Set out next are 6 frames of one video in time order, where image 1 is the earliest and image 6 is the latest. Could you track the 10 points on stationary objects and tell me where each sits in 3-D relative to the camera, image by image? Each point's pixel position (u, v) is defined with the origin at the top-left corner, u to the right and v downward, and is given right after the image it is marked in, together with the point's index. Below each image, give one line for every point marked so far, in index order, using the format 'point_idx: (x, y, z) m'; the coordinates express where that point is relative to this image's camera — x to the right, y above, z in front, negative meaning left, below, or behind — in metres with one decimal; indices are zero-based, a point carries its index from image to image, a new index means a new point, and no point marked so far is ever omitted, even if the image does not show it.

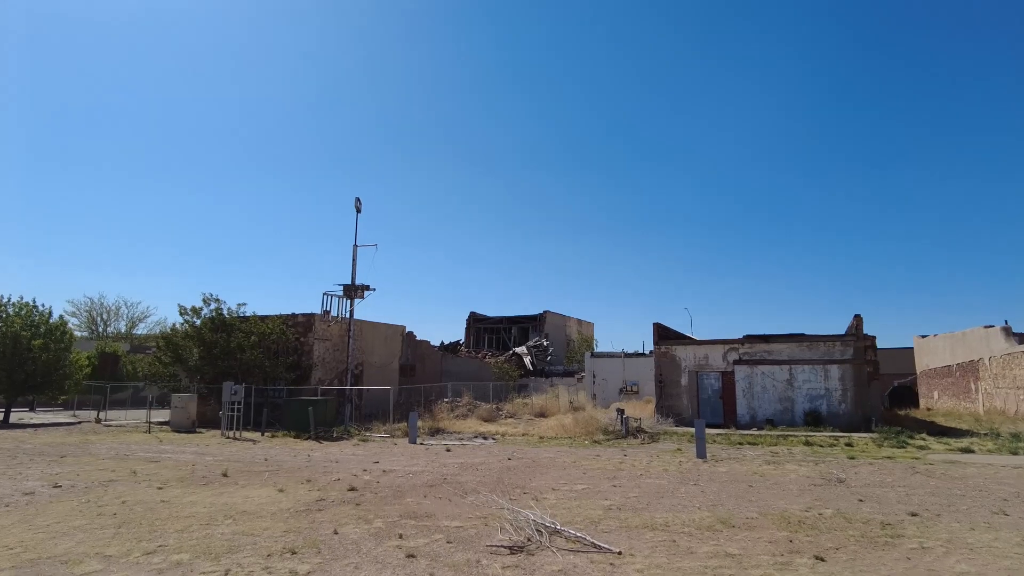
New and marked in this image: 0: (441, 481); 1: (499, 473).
0: (-2.0, -5.5, +17.1) m
1: (-0.4, -5.8, +18.6) m
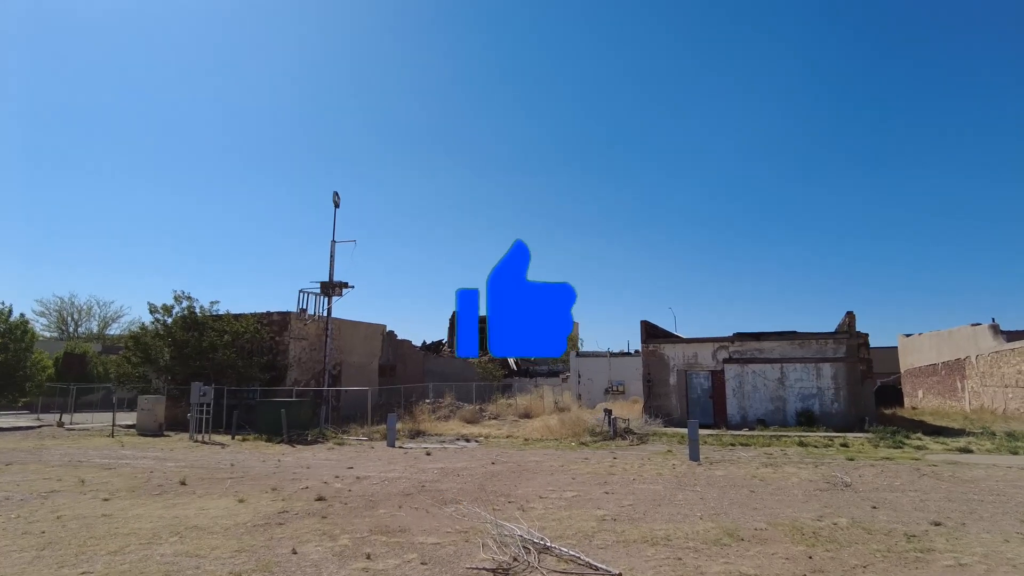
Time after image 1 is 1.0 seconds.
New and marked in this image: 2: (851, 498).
0: (-2.4, -5.3, +15.7) m
1: (-0.9, -5.5, +17.3) m
2: (+8.1, -5.0, +14.3) m
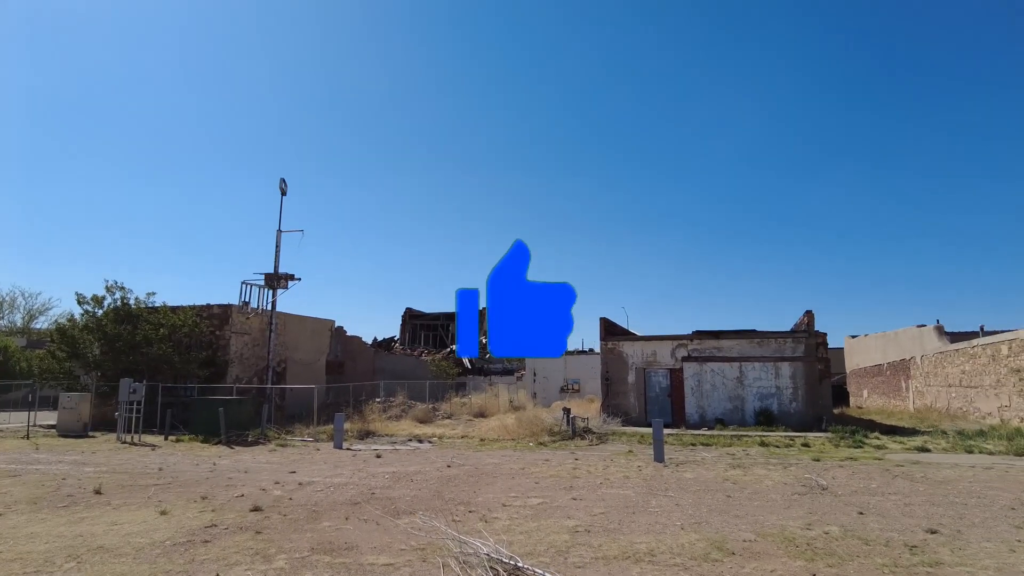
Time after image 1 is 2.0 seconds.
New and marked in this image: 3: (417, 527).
0: (-3.4, -5.0, +14.2) m
1: (-1.9, -5.2, +15.8) m
2: (+7.3, -4.9, +13.6) m
3: (-1.8, -4.5, +11.2) m
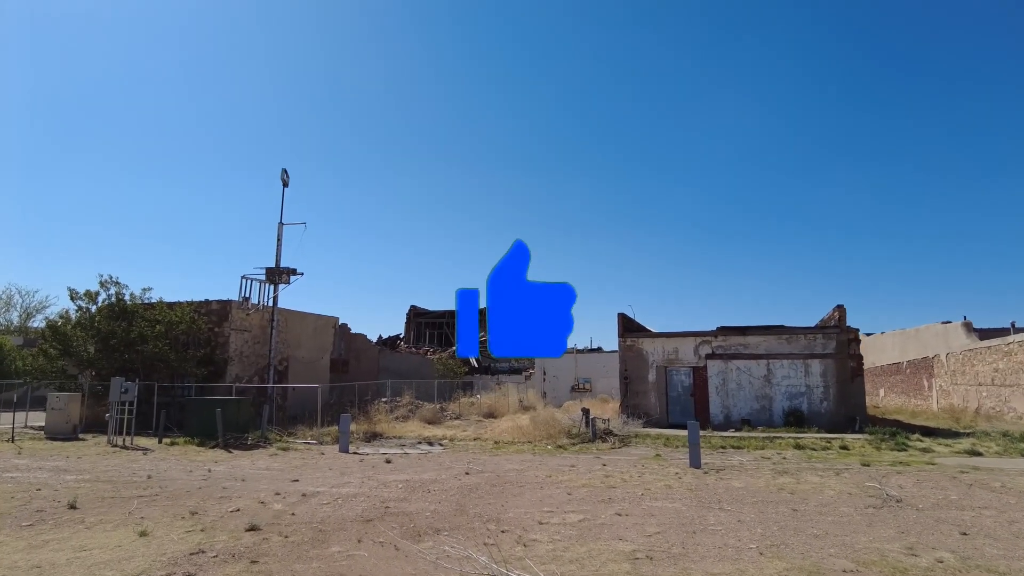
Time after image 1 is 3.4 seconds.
0: (-2.7, -4.6, +12.4) m
1: (-1.2, -4.9, +14.0) m
2: (+8.0, -4.5, +11.7) m
3: (-1.1, -4.1, +9.4) m
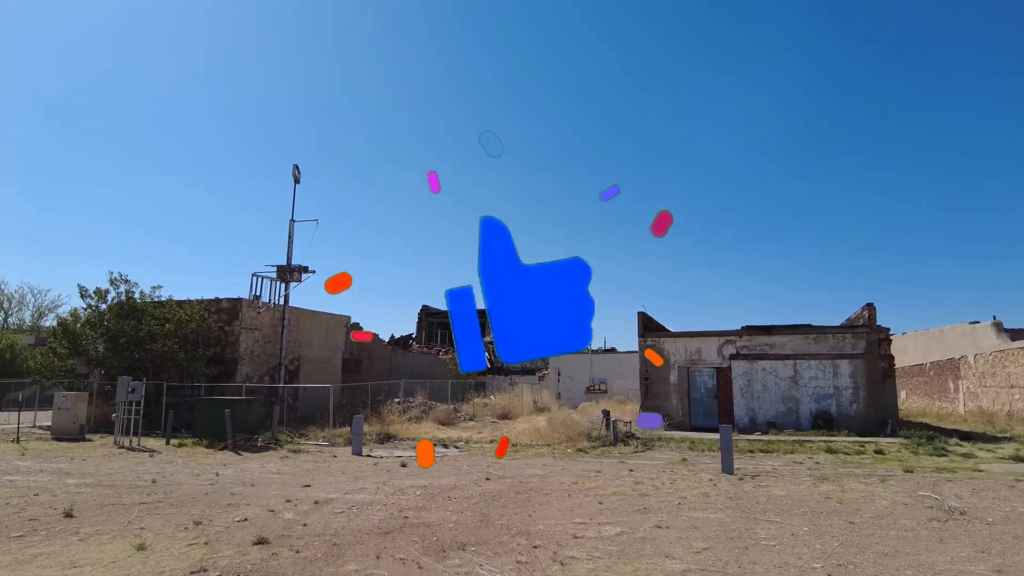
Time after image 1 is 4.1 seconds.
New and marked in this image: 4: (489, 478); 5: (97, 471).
0: (-2.1, -4.5, +11.4) m
1: (-0.6, -4.7, +13.0) m
2: (+8.6, -4.4, +10.6) m
3: (-0.5, -4.0, +8.4) m
4: (-0.7, -5.5, +17.4) m
5: (-12.8, -5.6, +18.4) m
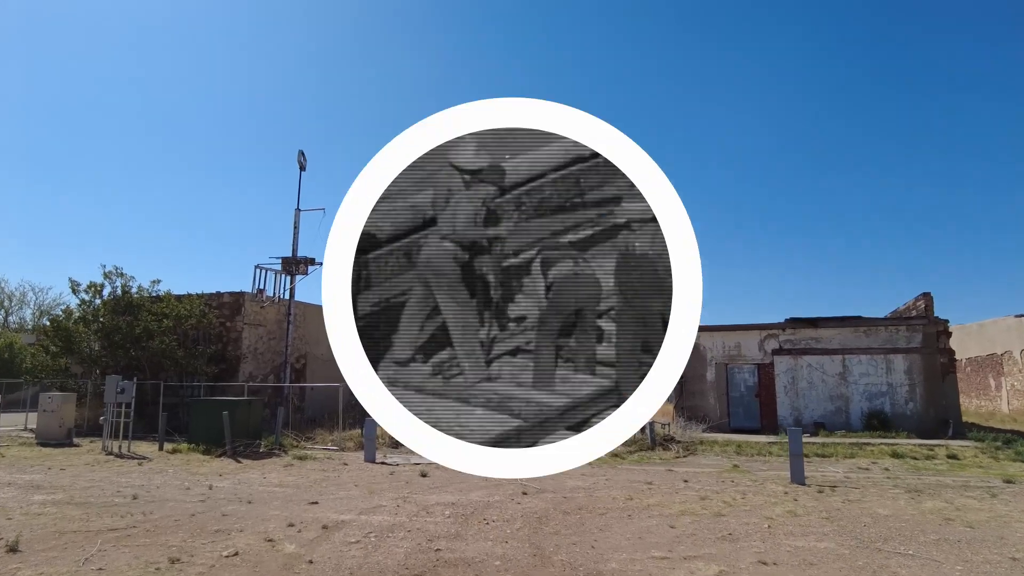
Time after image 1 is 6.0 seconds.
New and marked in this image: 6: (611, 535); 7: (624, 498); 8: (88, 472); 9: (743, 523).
0: (-1.1, -4.0, +8.9) m
1: (+0.4, -4.3, +10.5) m
2: (+9.5, -3.9, +8.0) m
3: (+0.4, -3.5, +5.8) m
4: (+0.3, -5.1, +14.9) m
5: (-11.7, -5.2, +16.1) m
6: (+1.7, -4.3, +10.6) m
7: (+2.6, -5.0, +14.2) m
8: (-12.9, -5.6, +18.2) m
9: (+4.5, -4.6, +11.8) m
